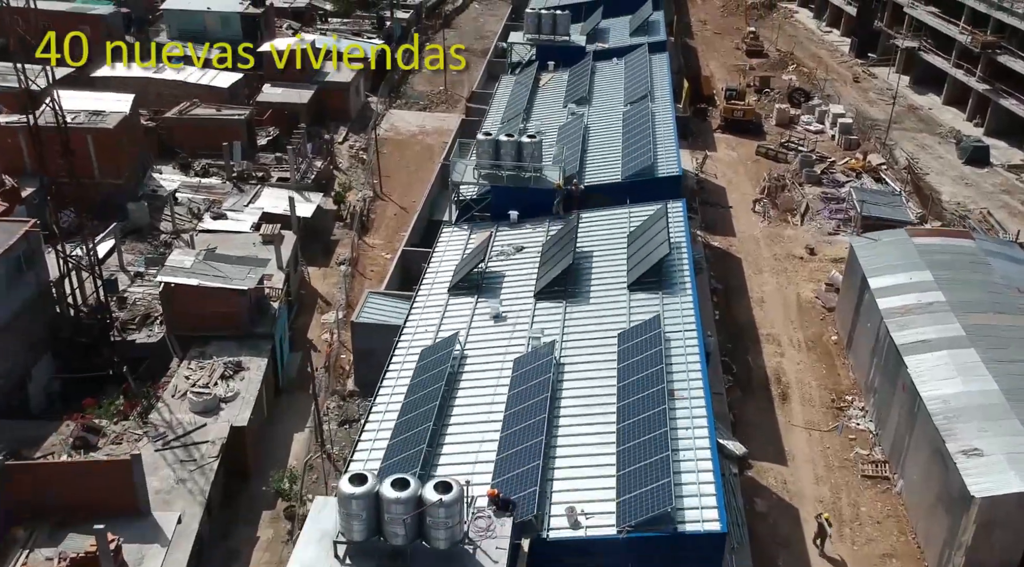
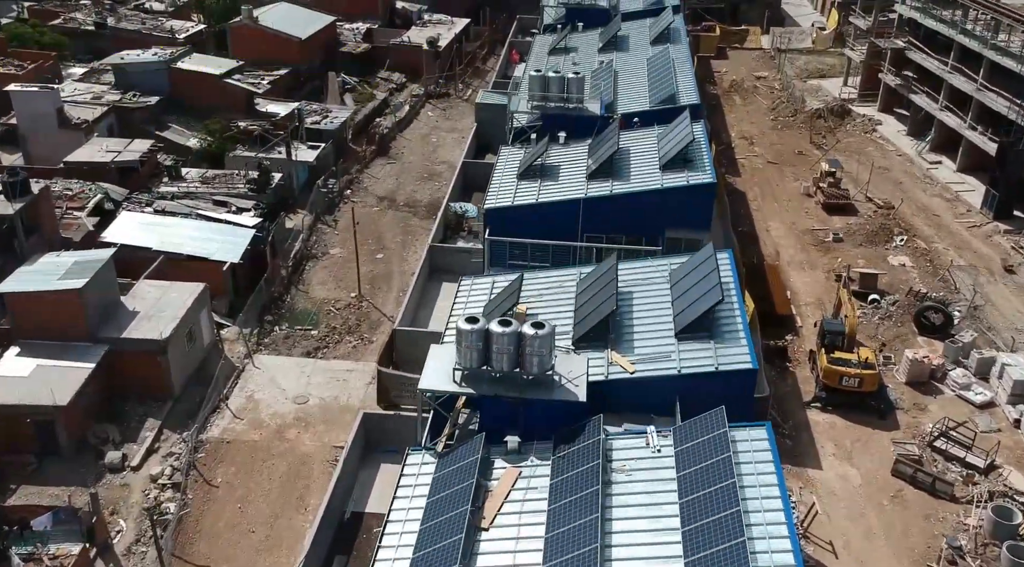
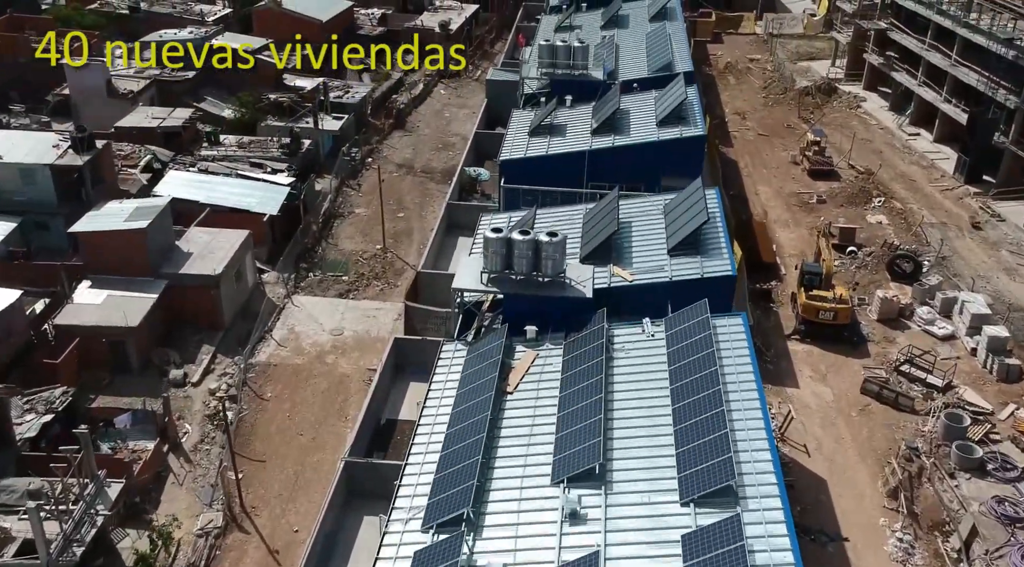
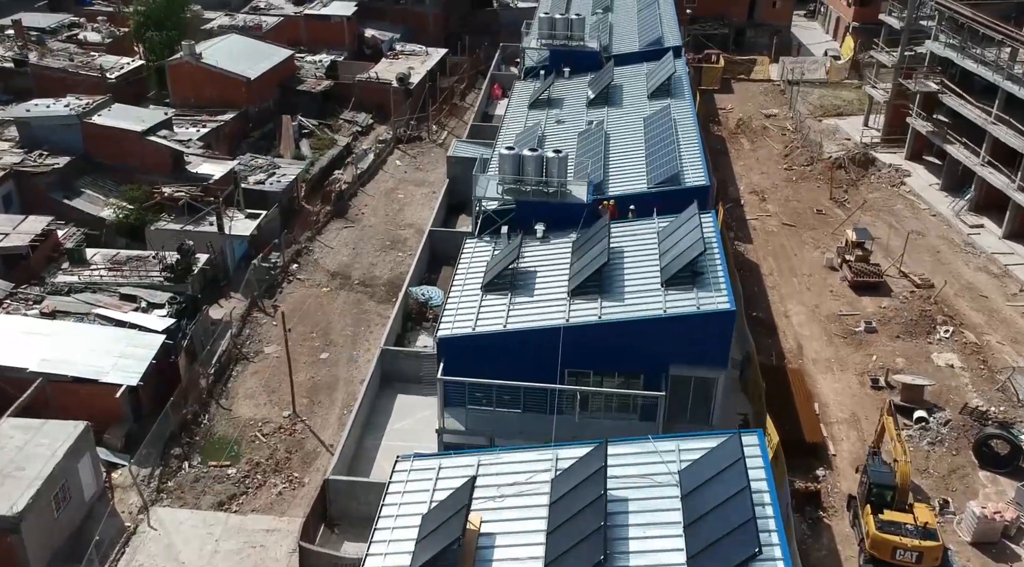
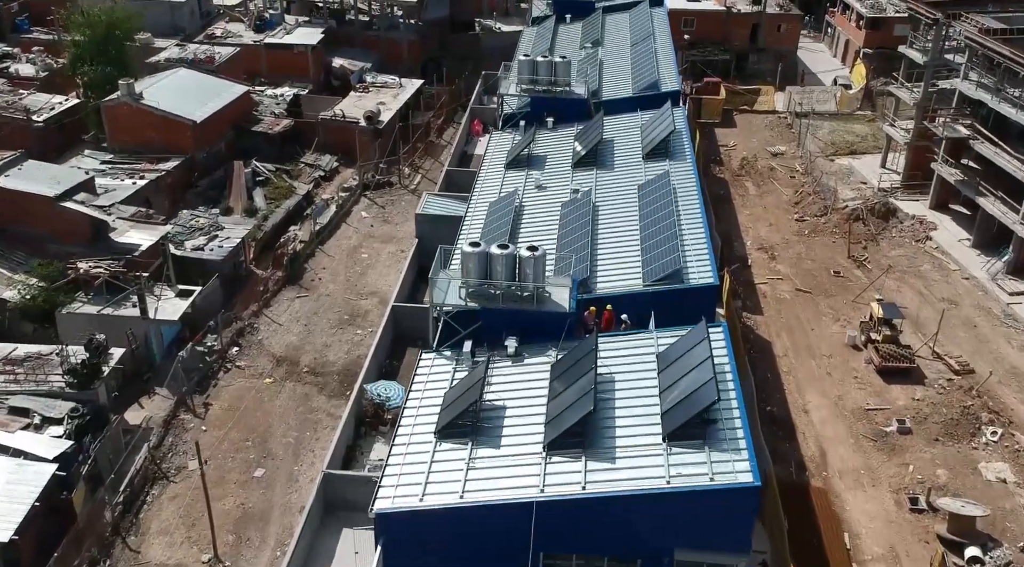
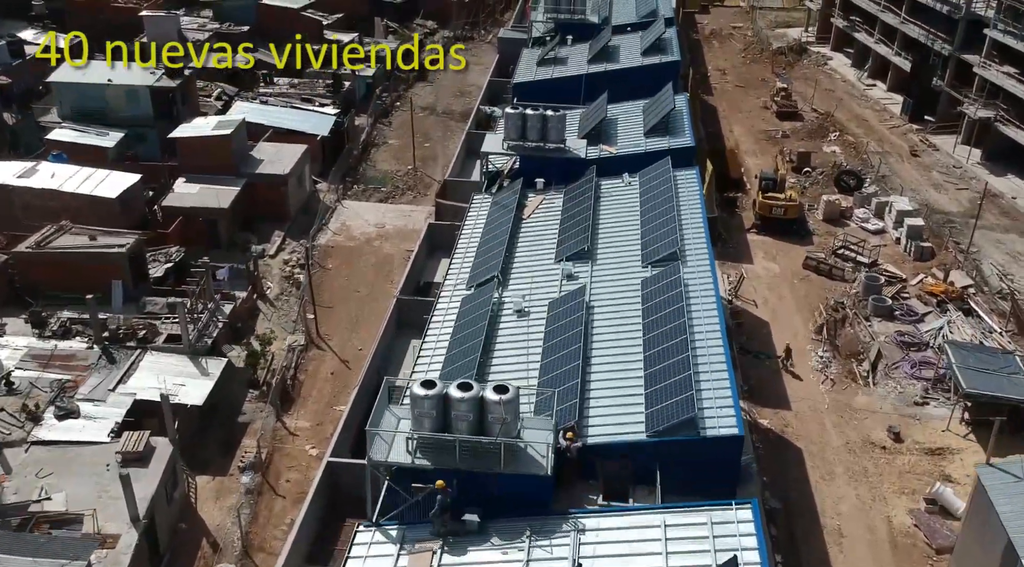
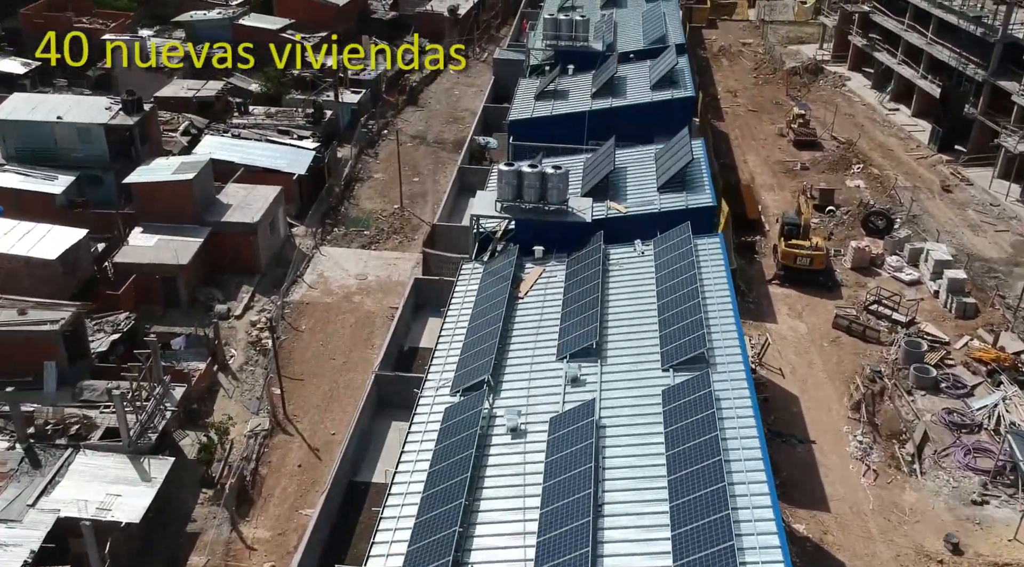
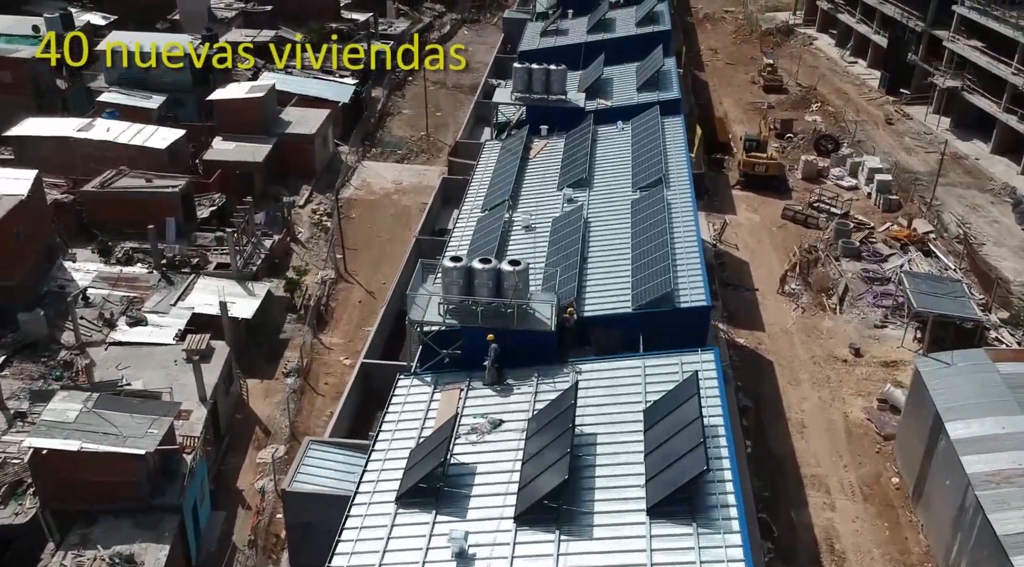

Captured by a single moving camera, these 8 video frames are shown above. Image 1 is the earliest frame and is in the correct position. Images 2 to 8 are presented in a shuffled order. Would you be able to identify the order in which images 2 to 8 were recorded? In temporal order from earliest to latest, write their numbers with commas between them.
8, 6, 7, 3, 2, 4, 5
